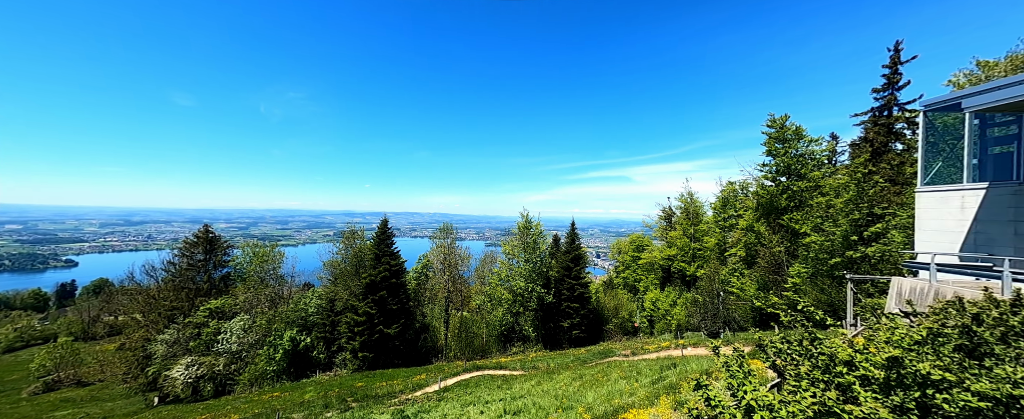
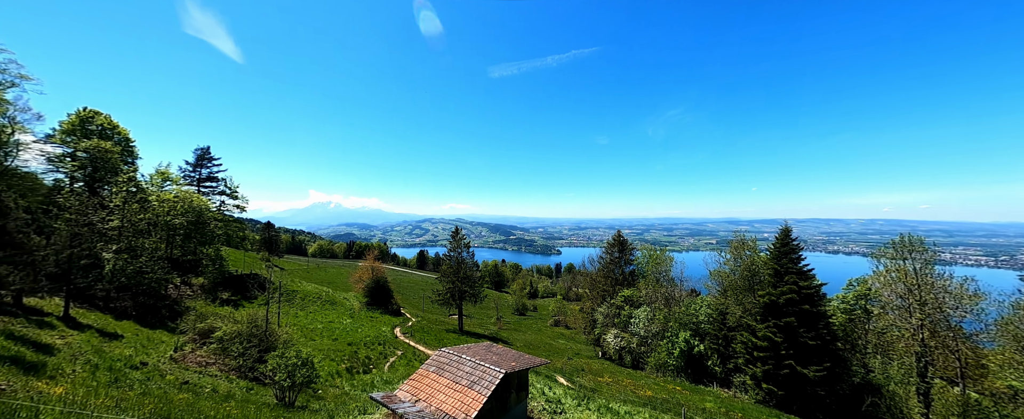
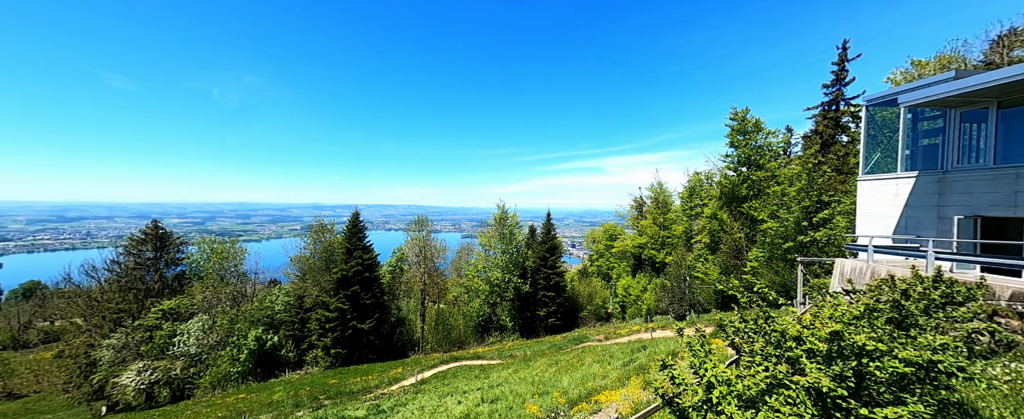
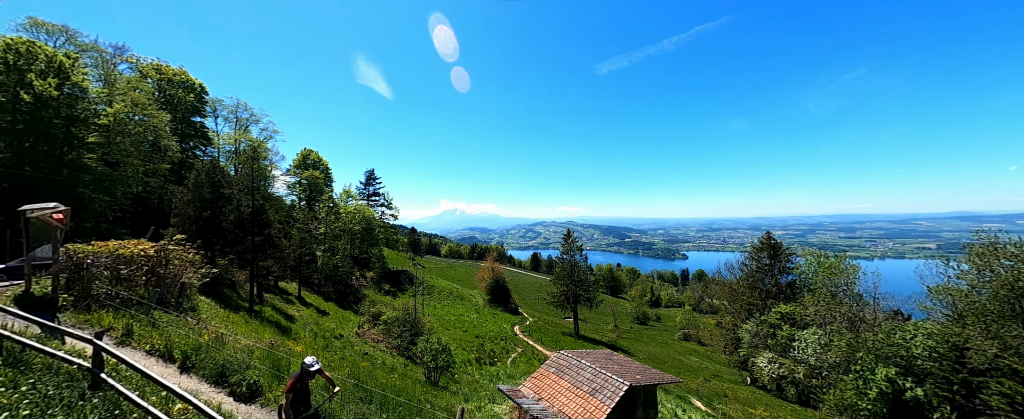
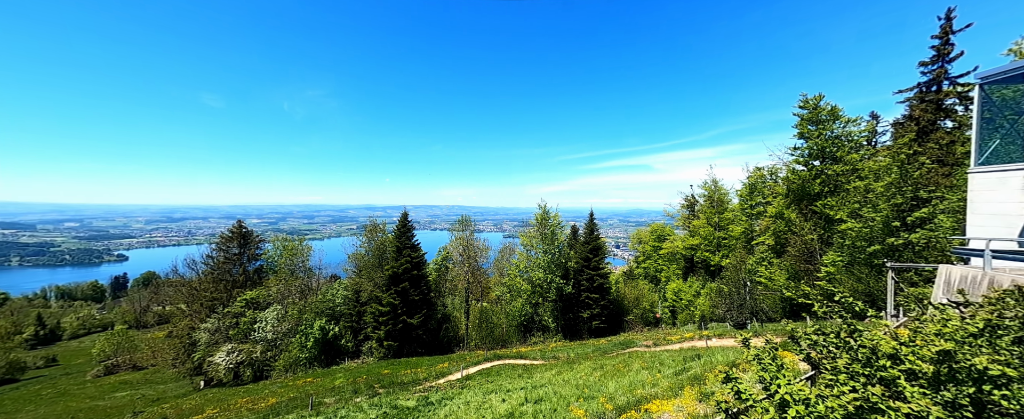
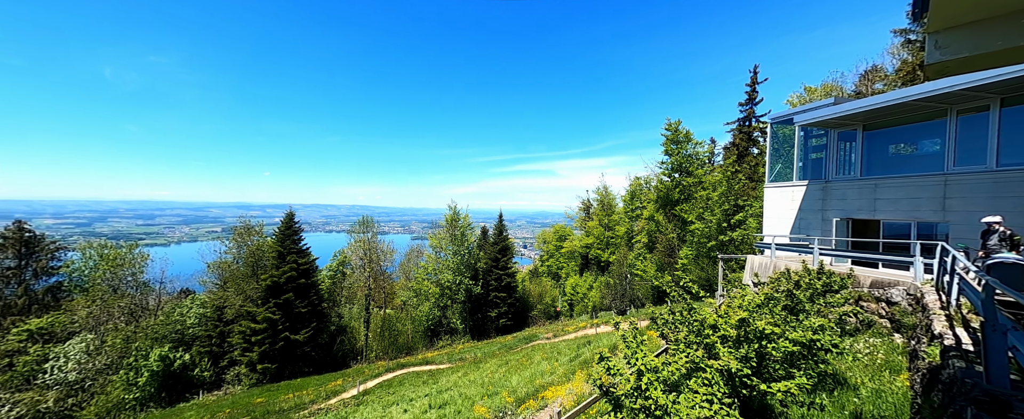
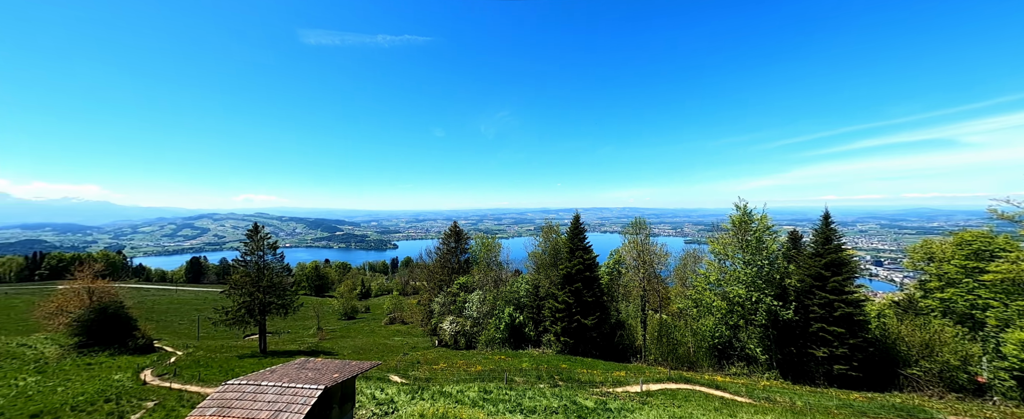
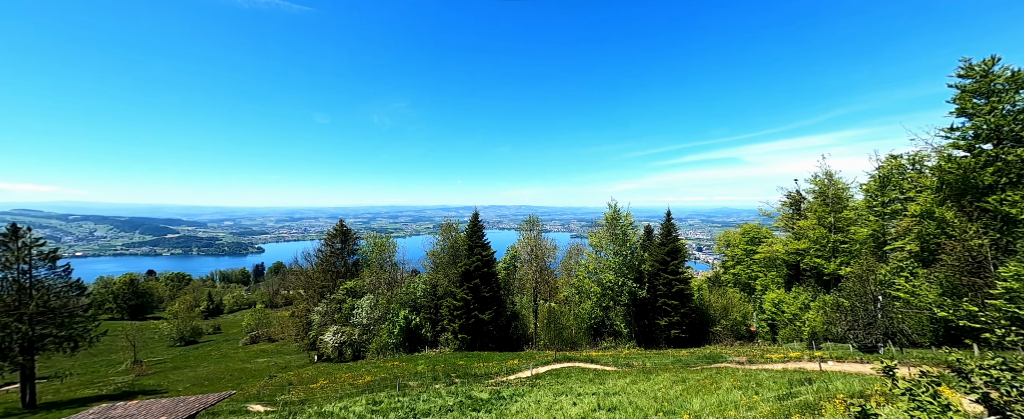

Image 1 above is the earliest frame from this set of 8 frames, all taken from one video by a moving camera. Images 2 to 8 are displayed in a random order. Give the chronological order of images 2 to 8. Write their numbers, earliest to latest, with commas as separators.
6, 3, 5, 8, 7, 2, 4
